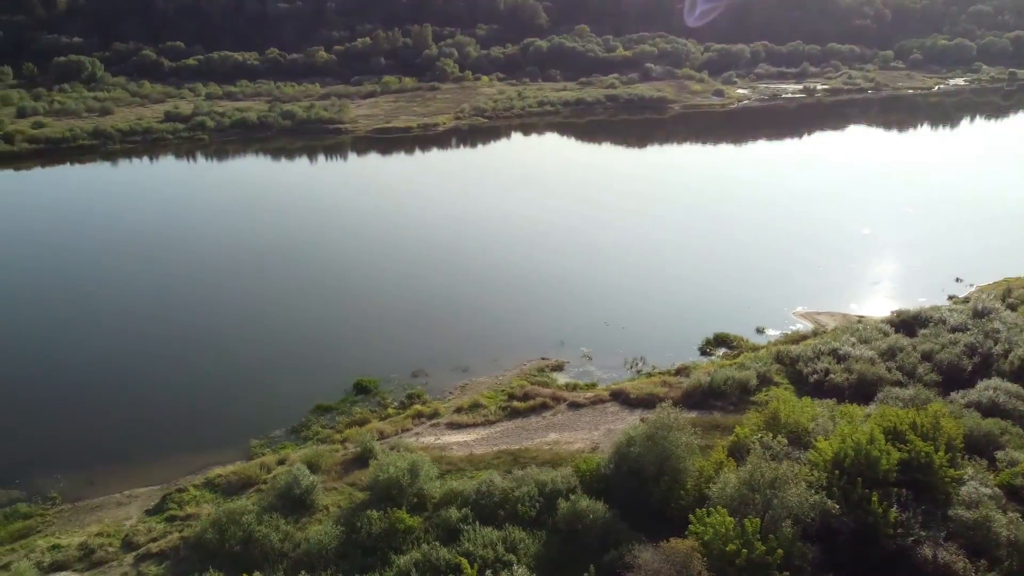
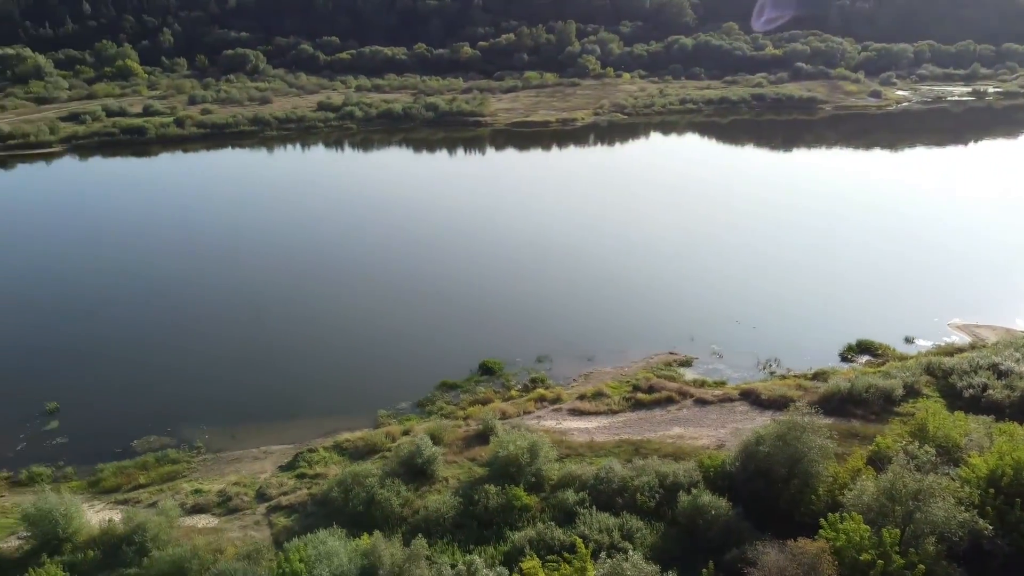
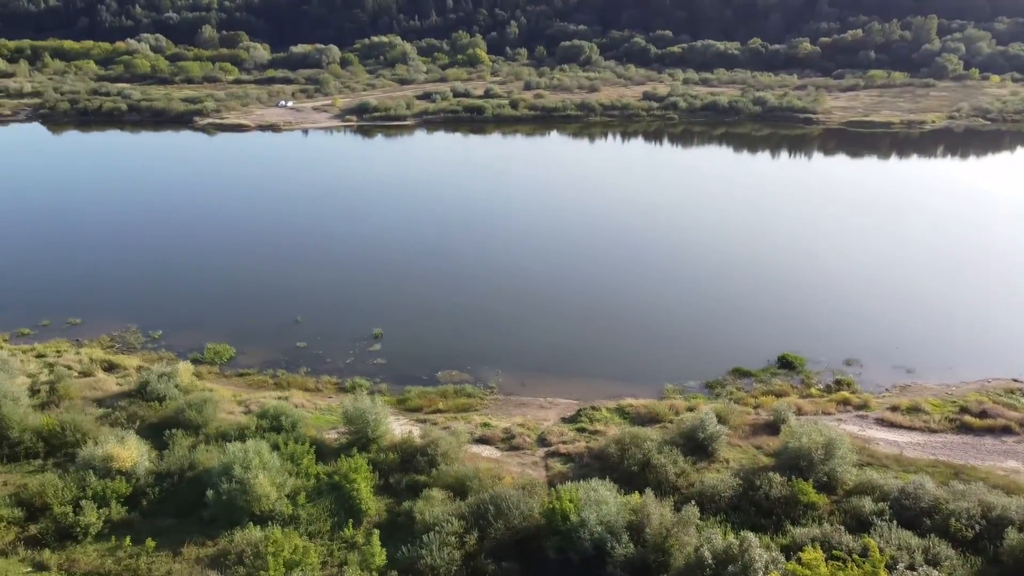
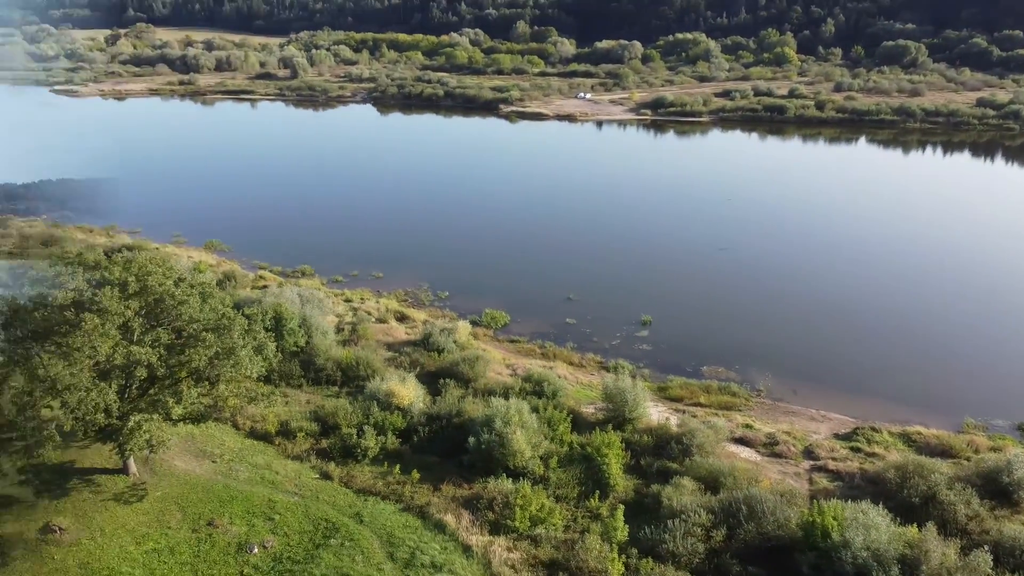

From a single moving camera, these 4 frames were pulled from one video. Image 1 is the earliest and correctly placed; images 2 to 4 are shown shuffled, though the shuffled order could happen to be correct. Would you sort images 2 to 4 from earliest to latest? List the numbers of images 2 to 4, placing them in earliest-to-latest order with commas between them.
2, 3, 4
